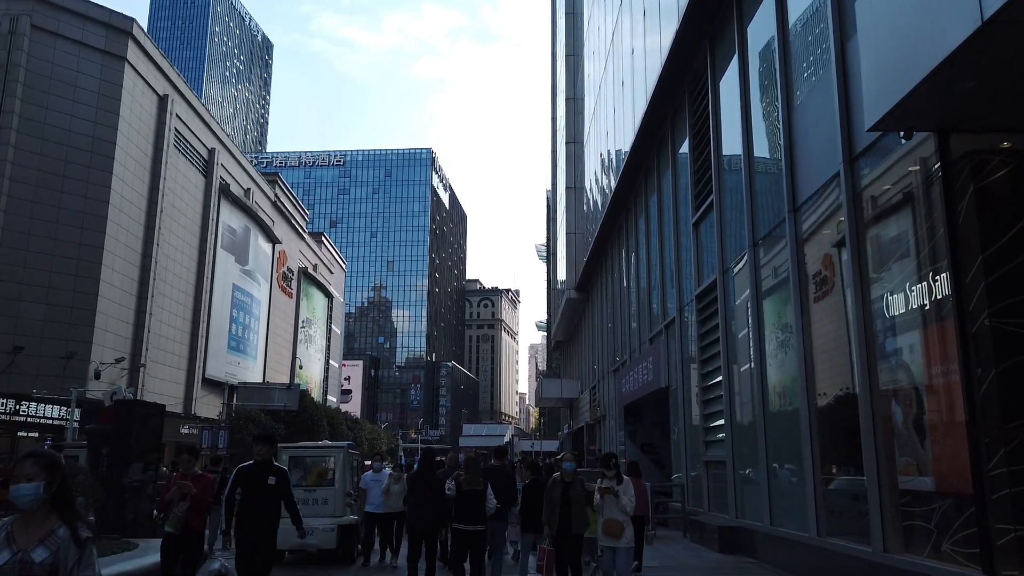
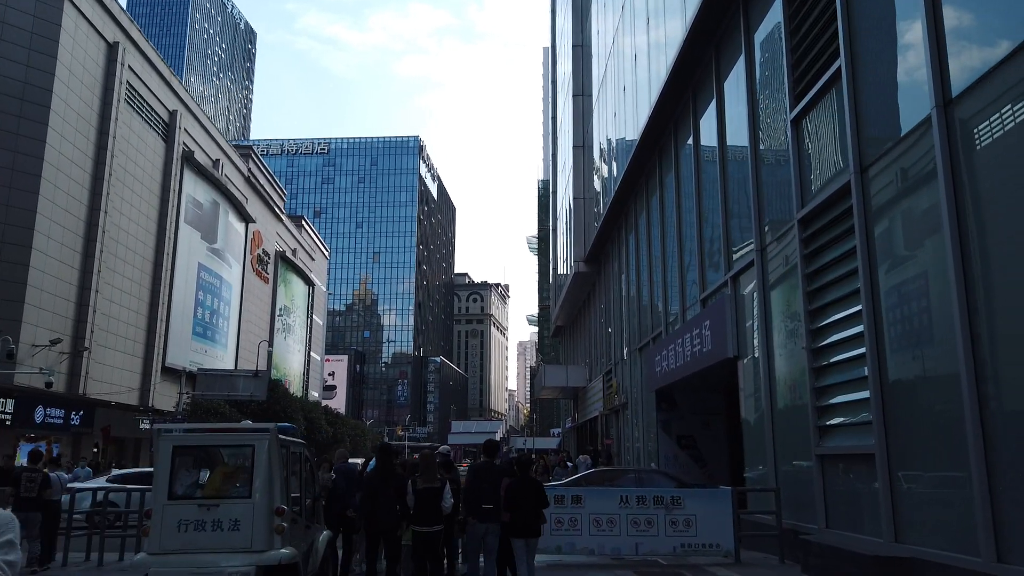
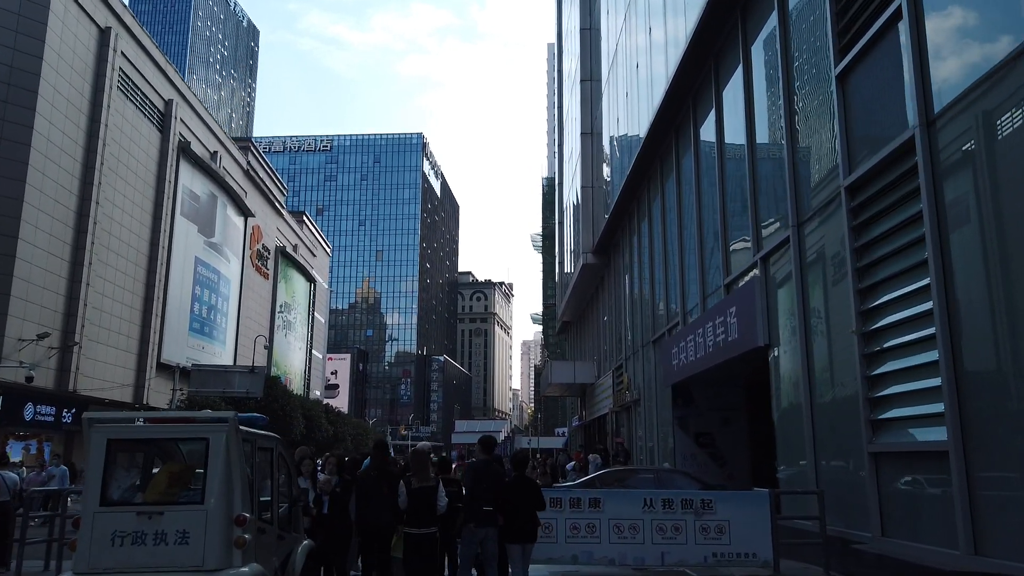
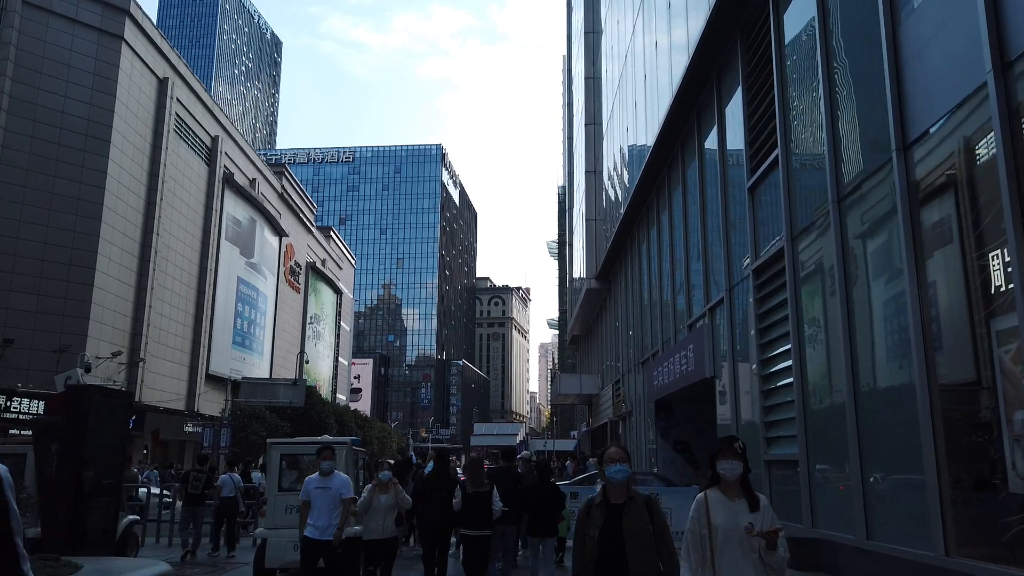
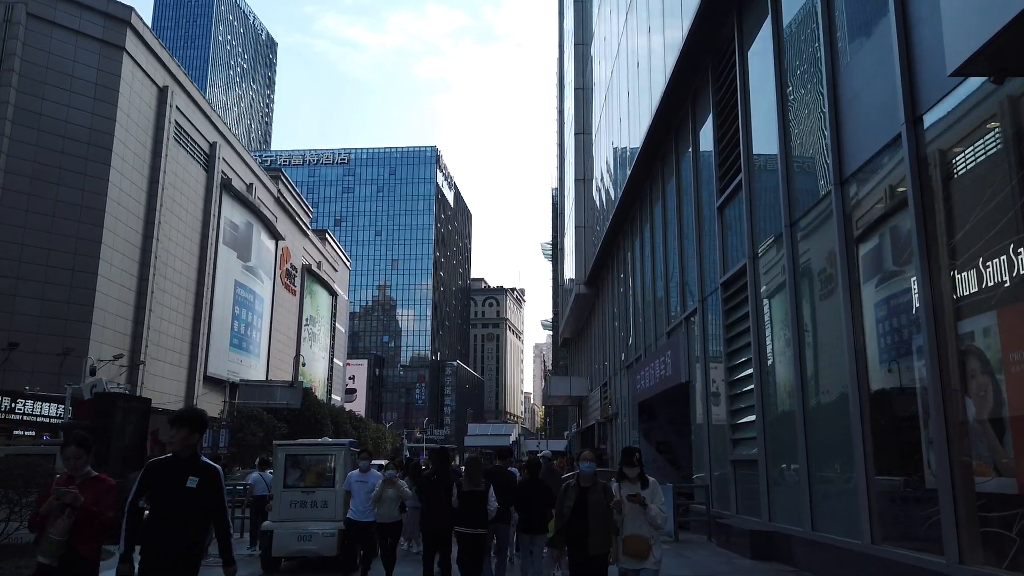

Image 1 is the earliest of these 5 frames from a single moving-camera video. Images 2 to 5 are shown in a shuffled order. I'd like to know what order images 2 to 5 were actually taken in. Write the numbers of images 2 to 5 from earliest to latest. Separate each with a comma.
5, 4, 2, 3
